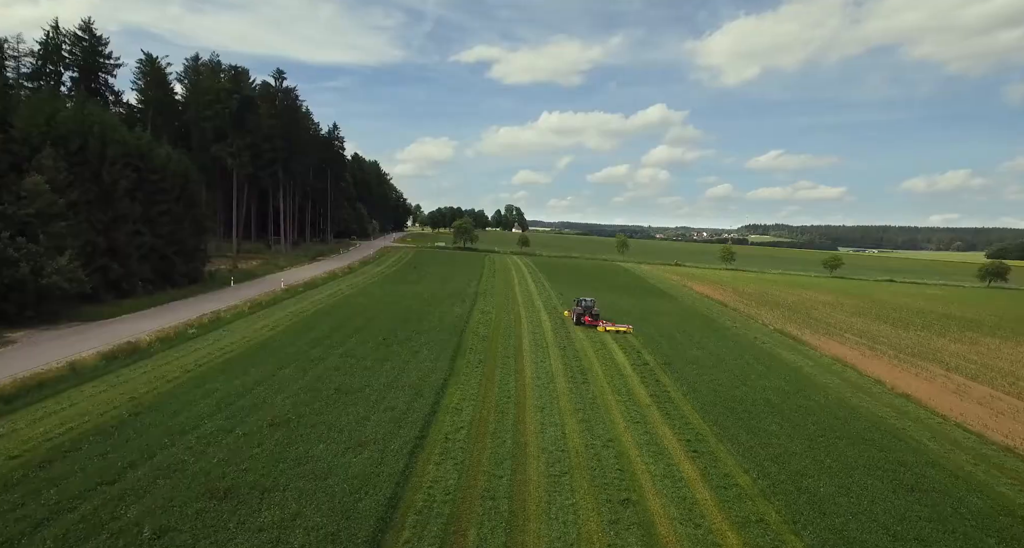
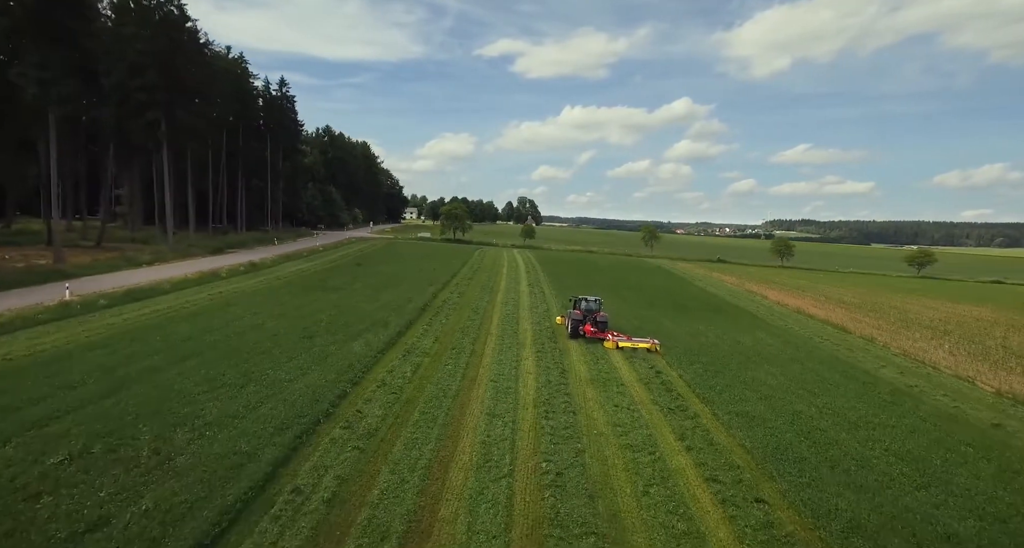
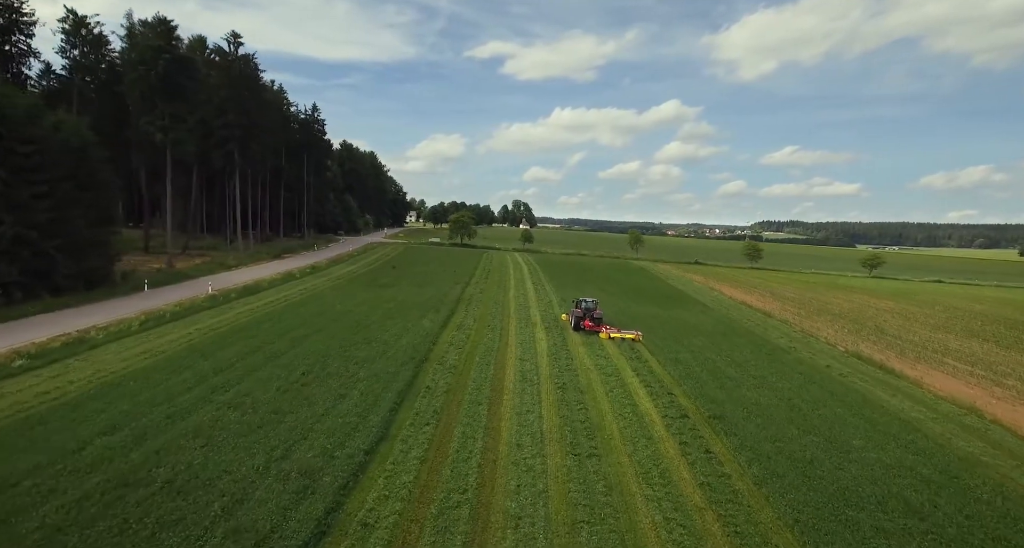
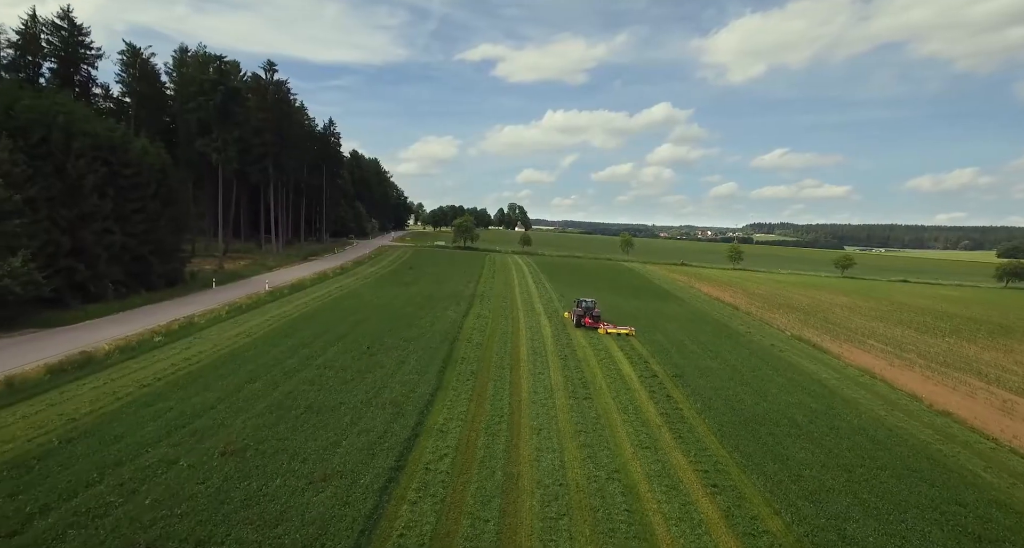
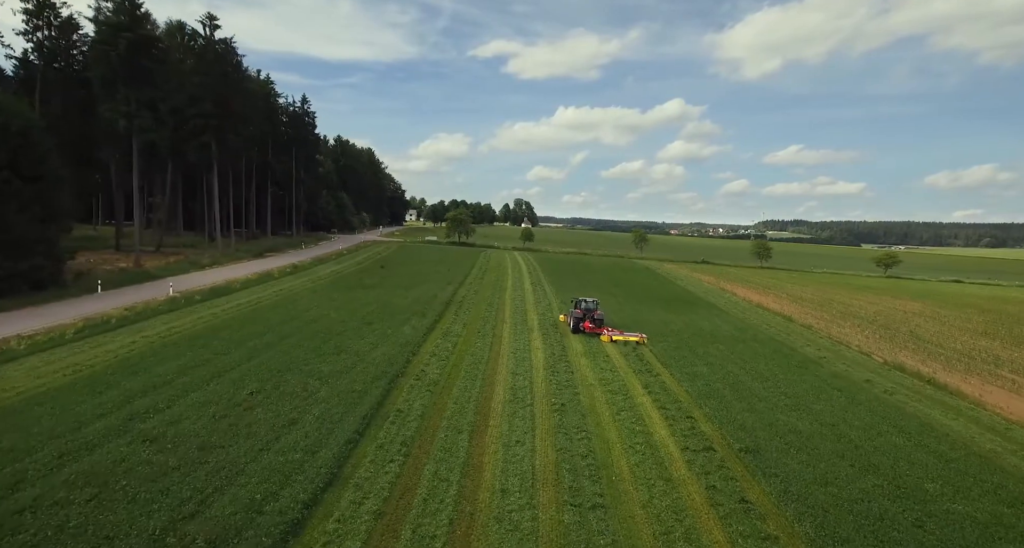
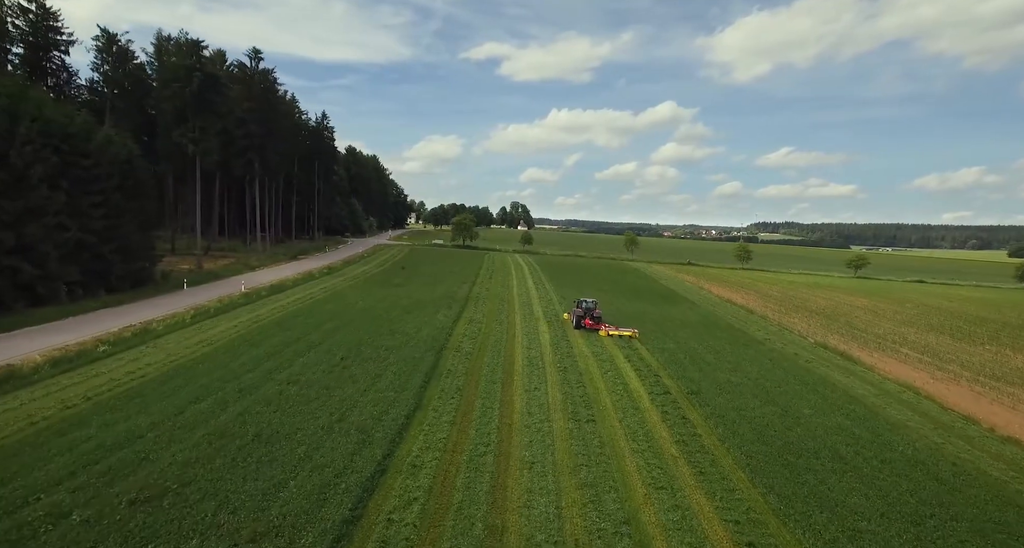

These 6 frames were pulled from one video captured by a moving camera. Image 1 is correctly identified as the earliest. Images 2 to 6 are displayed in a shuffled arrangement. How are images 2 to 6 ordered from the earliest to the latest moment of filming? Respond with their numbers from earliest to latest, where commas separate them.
4, 6, 3, 5, 2
